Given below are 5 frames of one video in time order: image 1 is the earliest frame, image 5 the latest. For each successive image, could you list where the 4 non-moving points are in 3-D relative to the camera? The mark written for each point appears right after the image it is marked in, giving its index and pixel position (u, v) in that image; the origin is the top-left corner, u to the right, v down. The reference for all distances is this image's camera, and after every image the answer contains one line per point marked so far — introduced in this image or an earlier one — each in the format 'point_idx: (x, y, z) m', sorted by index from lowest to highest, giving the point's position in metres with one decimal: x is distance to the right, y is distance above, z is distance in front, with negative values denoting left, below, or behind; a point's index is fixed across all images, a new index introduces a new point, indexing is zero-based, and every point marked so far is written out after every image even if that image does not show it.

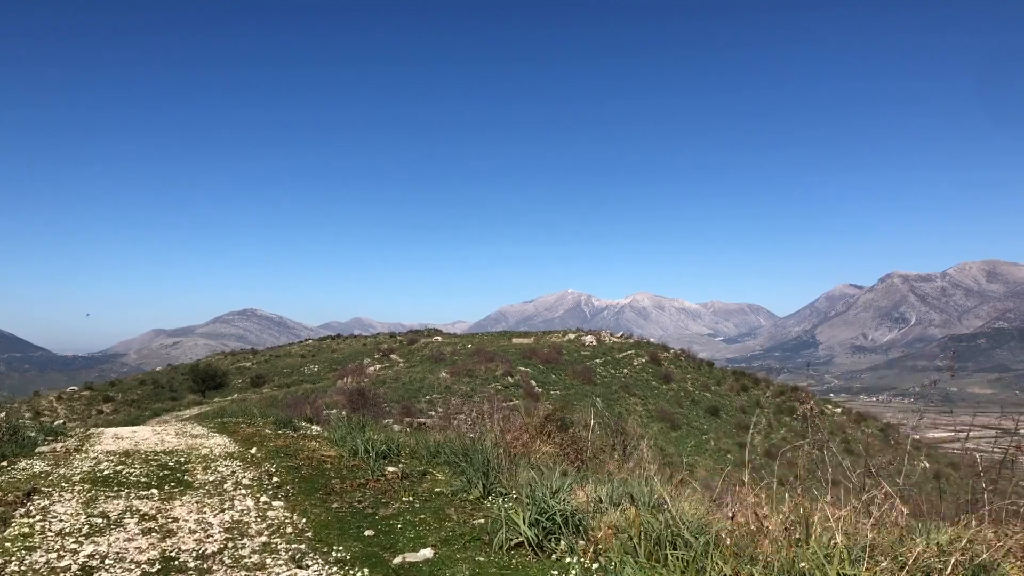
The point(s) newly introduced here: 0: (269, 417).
0: (-4.9, -2.7, +10.7) m
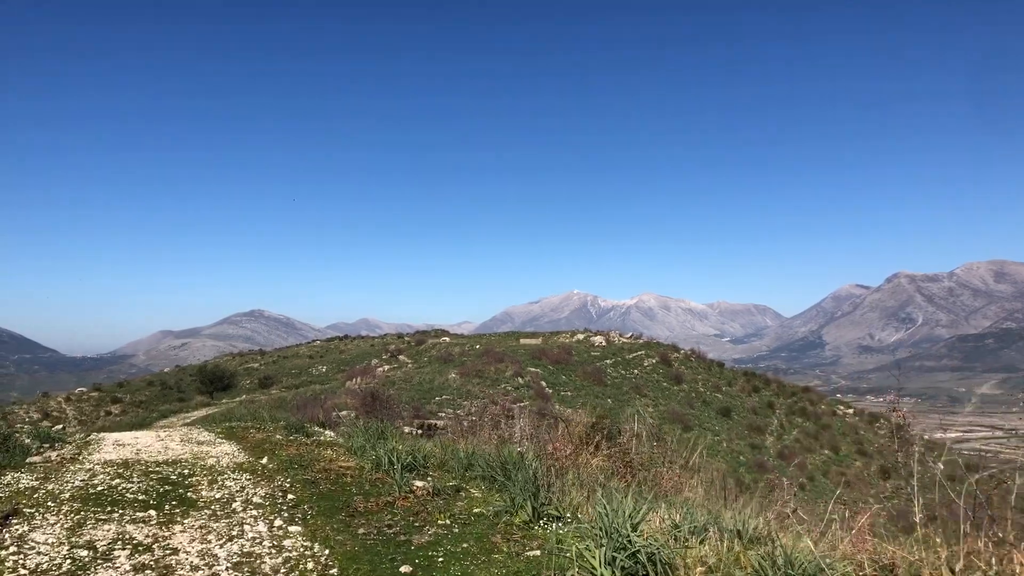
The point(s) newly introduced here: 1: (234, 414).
0: (-4.5, -2.6, +10.3) m
1: (-7.7, -3.5, +14.3) m
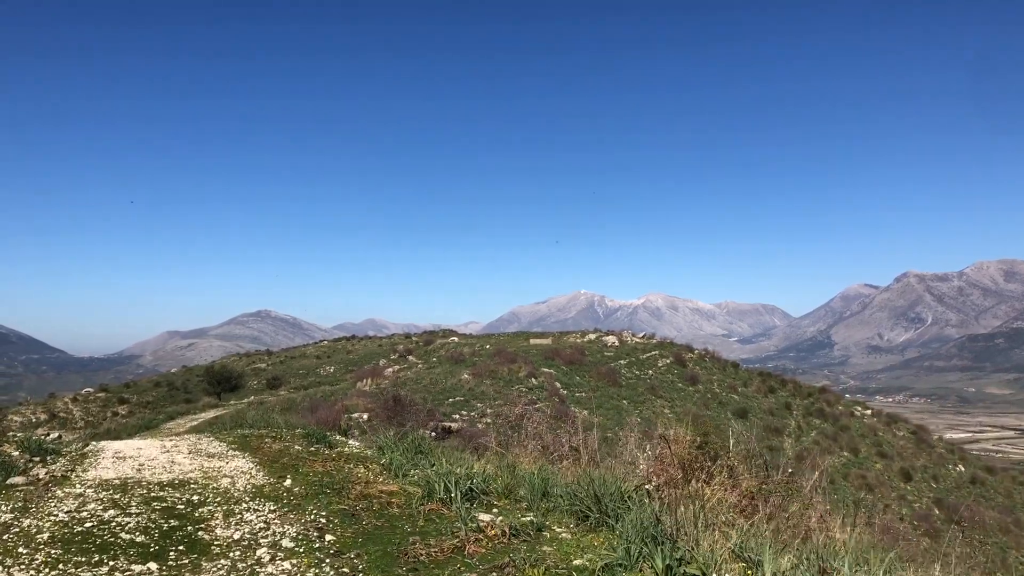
0: (-4.0, -2.6, +9.7) m
1: (-7.1, -3.4, +13.6) m
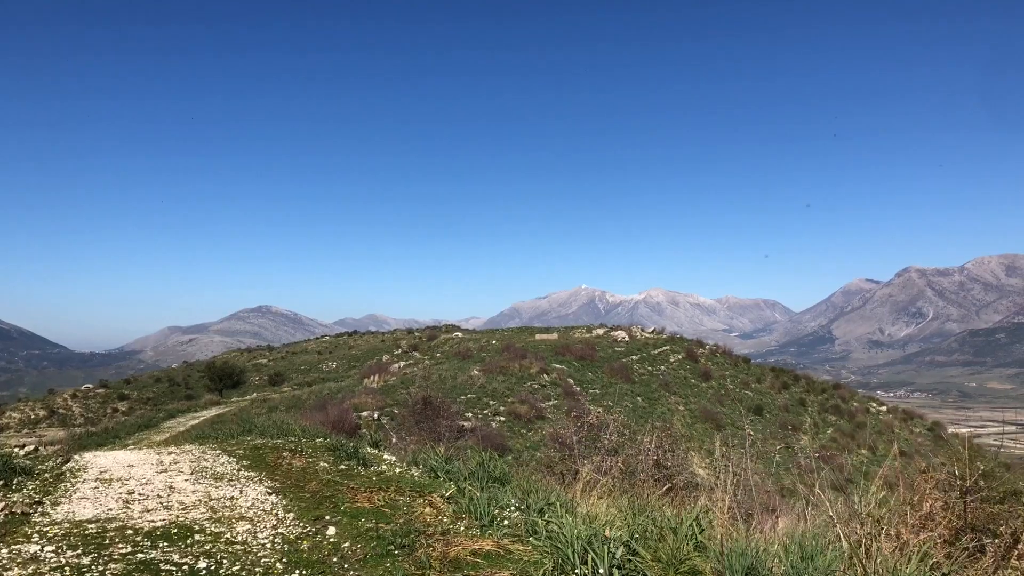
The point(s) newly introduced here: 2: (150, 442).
0: (-3.3, -2.4, +8.7) m
1: (-6.4, -3.2, +12.6) m
2: (-11.0, -4.6, +15.7) m
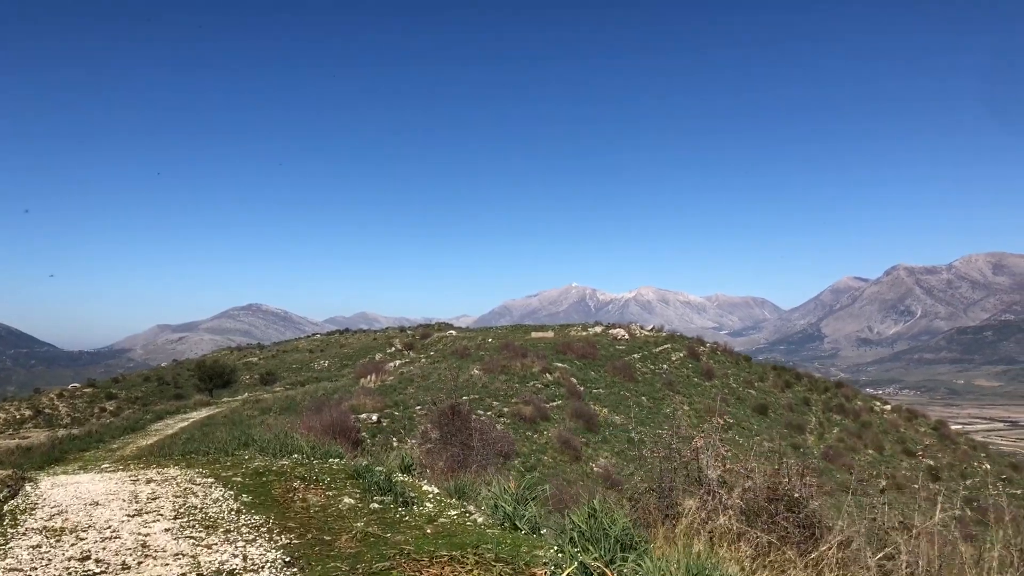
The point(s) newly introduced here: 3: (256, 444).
0: (-2.8, -2.2, +7.6) m
1: (-6.0, -3.0, +11.5) m
2: (-10.6, -4.5, +14.5) m
3: (-4.2, -2.4, +8.3) m
